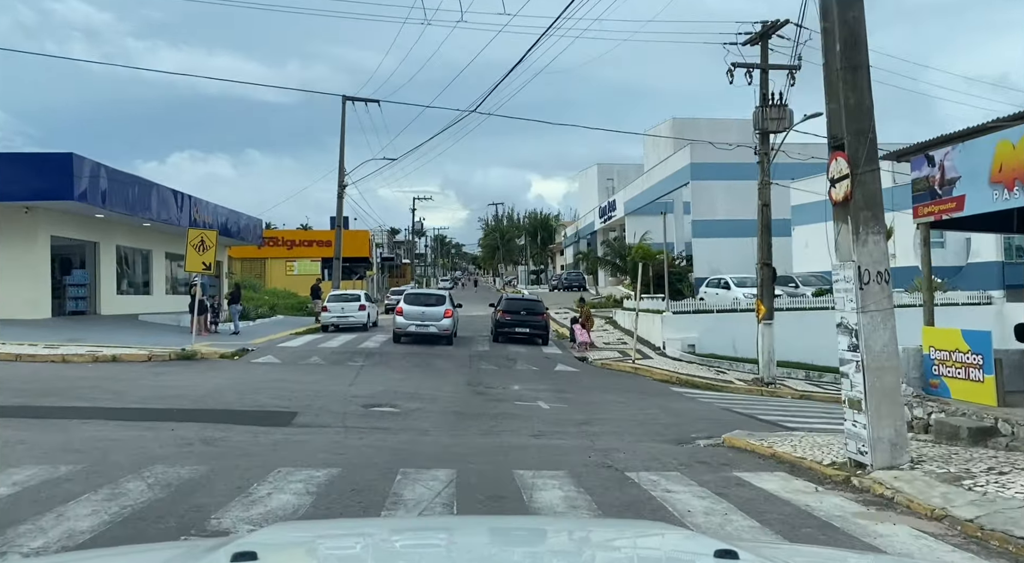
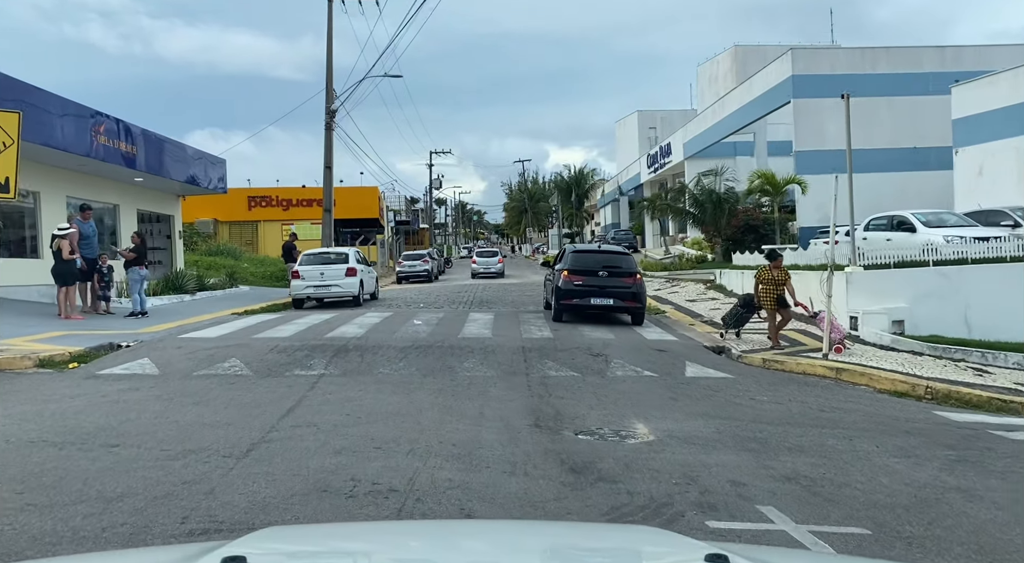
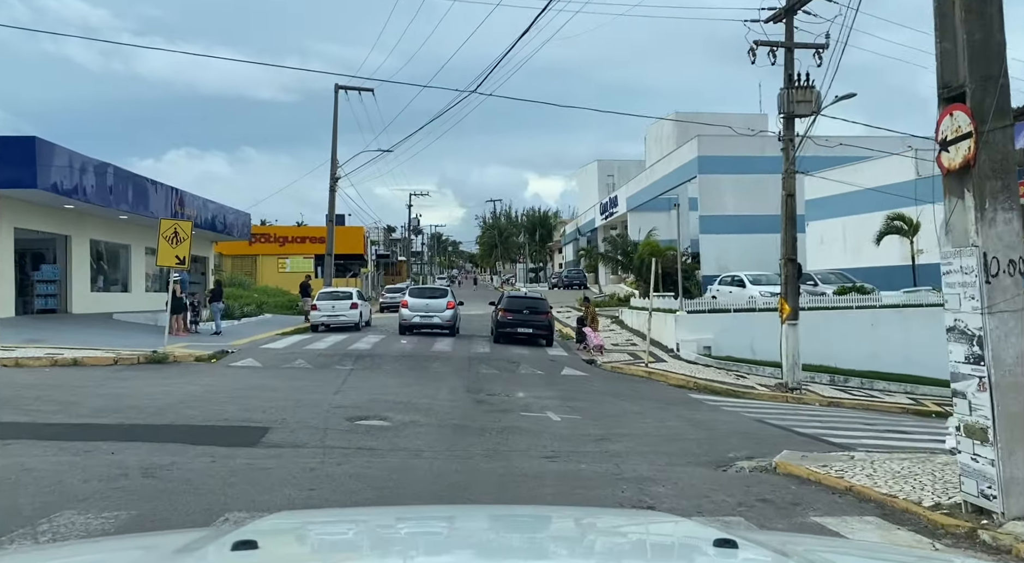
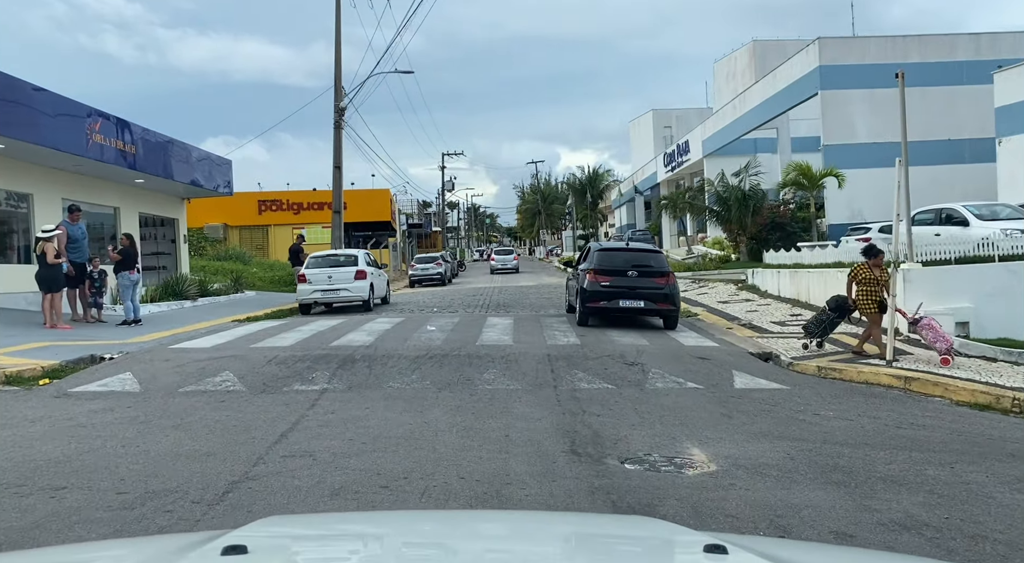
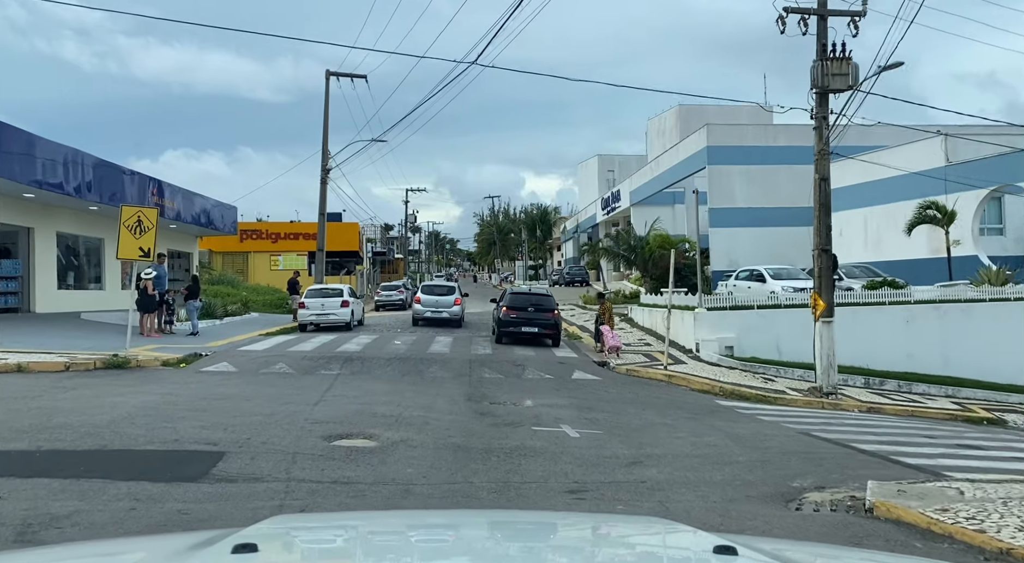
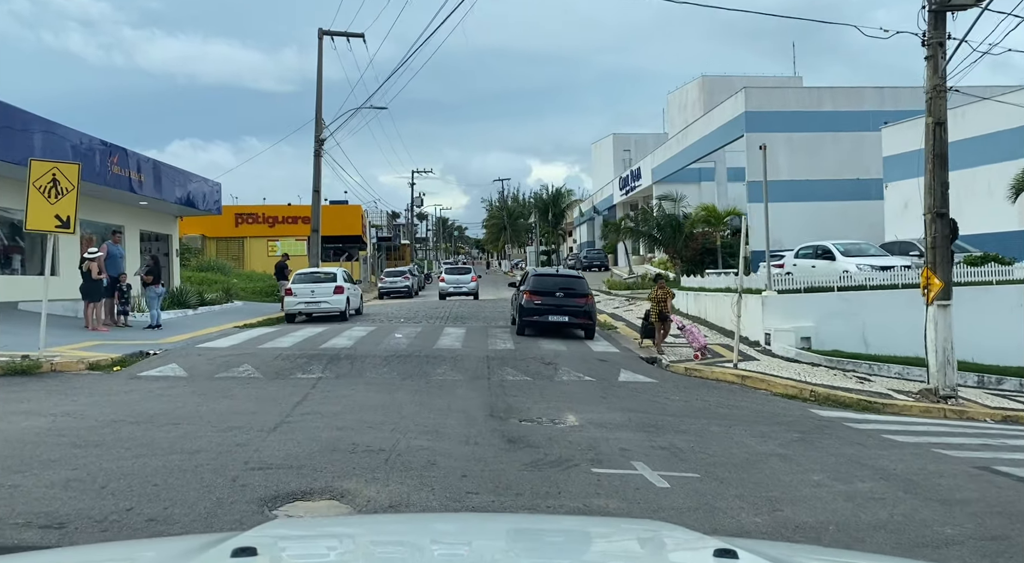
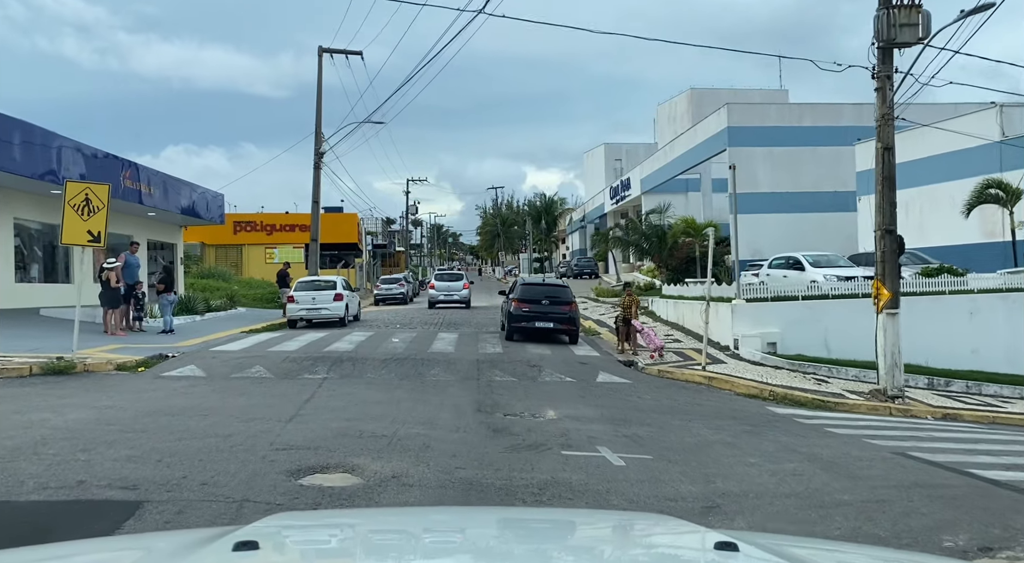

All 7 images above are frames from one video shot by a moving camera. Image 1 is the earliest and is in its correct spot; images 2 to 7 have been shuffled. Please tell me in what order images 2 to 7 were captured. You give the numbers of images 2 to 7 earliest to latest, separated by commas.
3, 5, 7, 6, 2, 4
